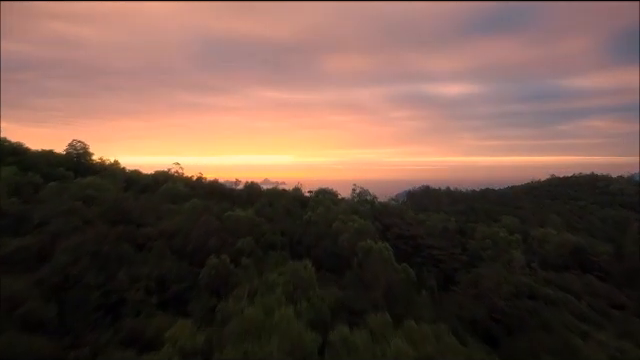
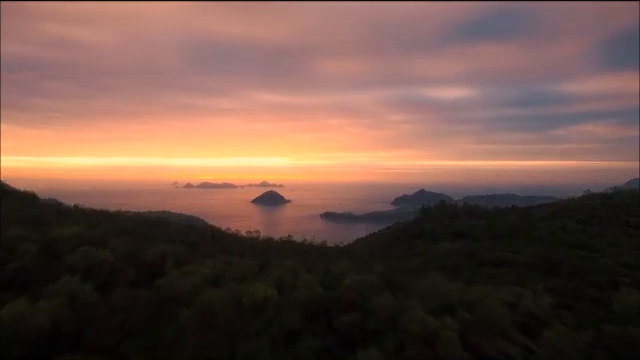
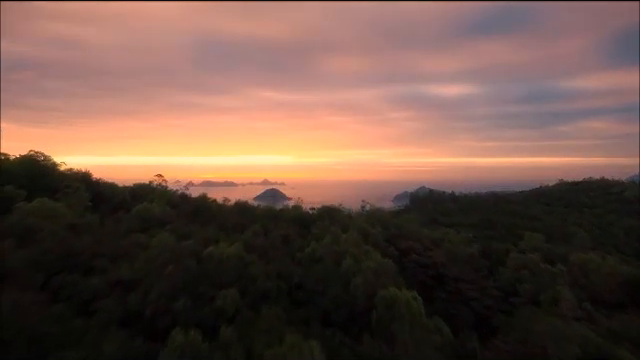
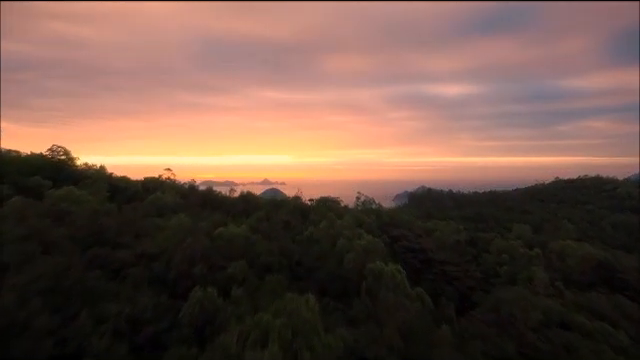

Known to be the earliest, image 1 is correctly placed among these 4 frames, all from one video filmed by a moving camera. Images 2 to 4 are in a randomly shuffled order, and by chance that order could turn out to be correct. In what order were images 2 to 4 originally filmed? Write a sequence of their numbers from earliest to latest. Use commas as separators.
4, 3, 2
